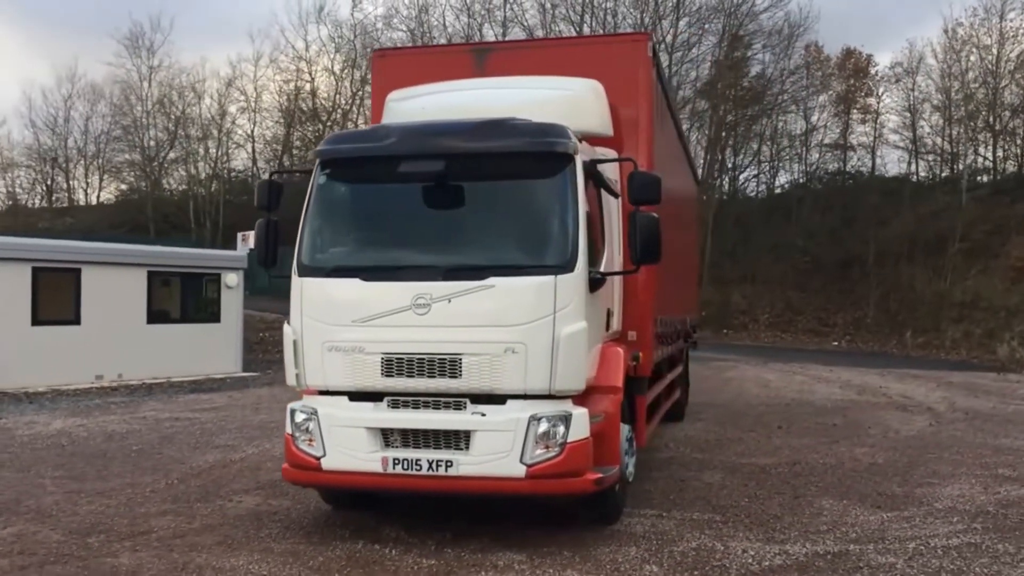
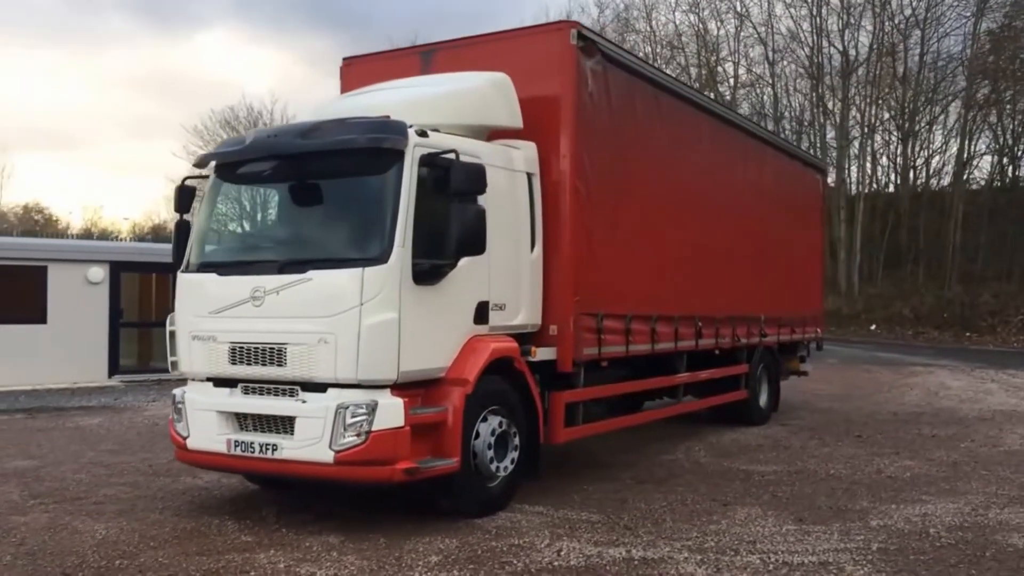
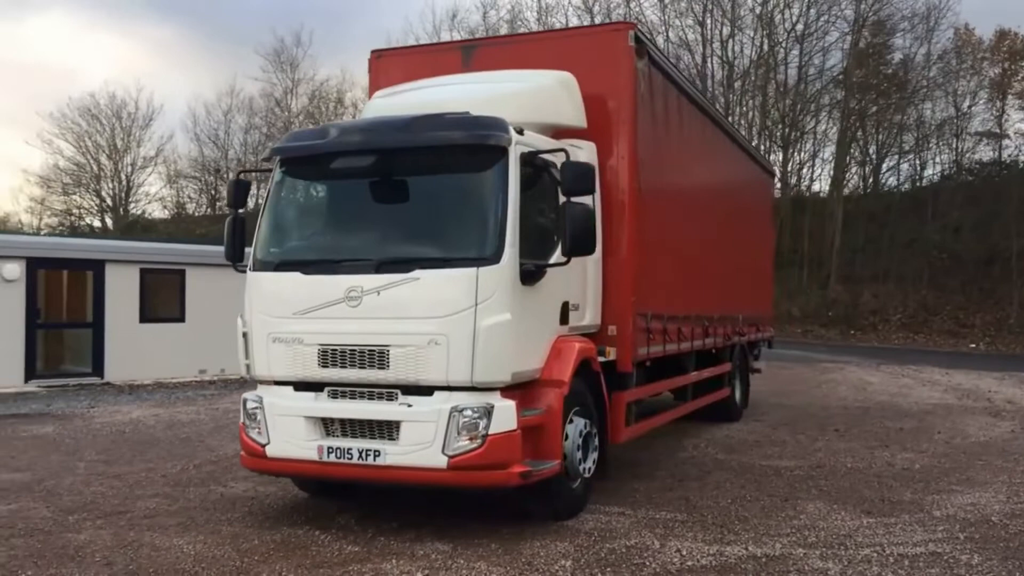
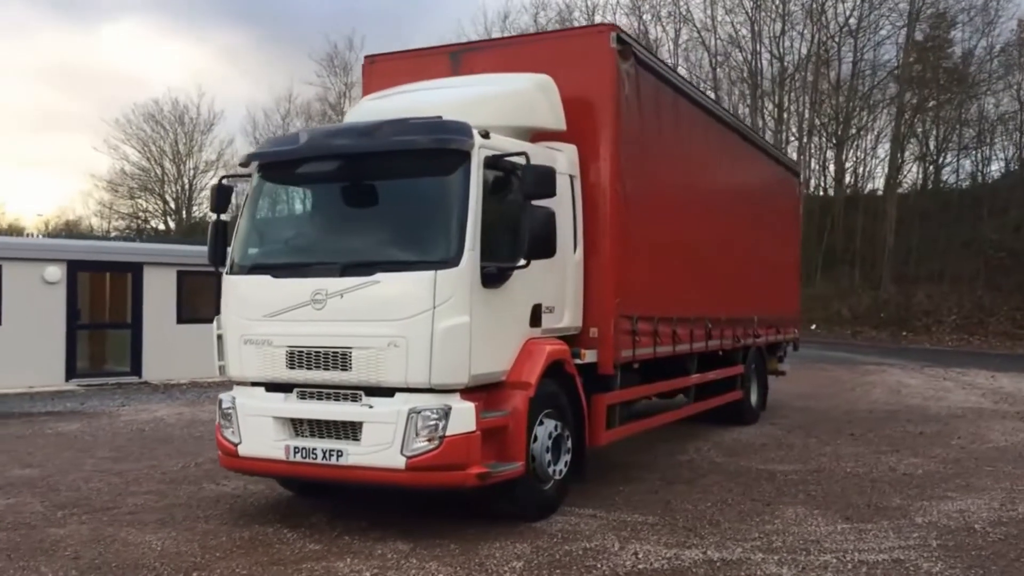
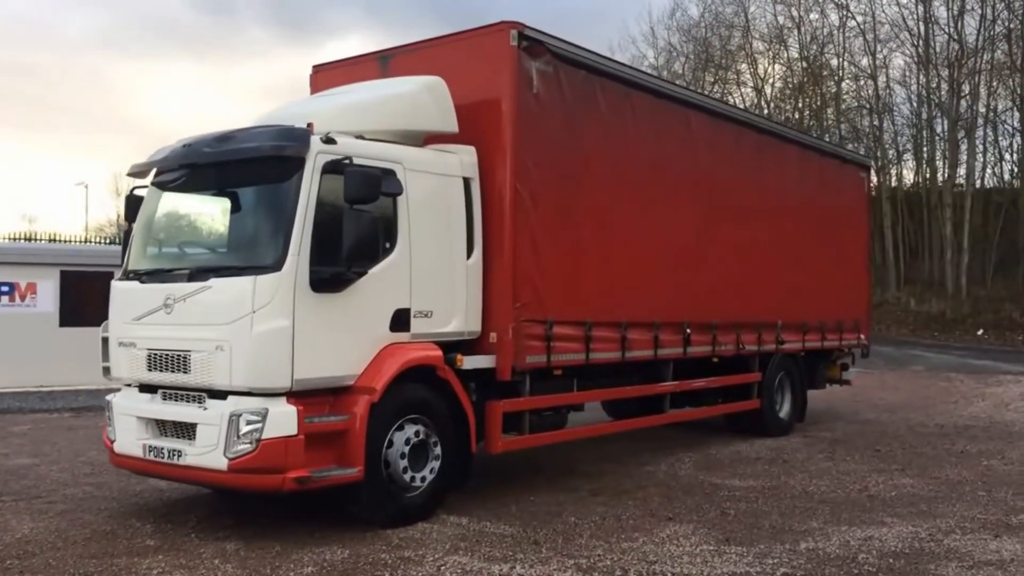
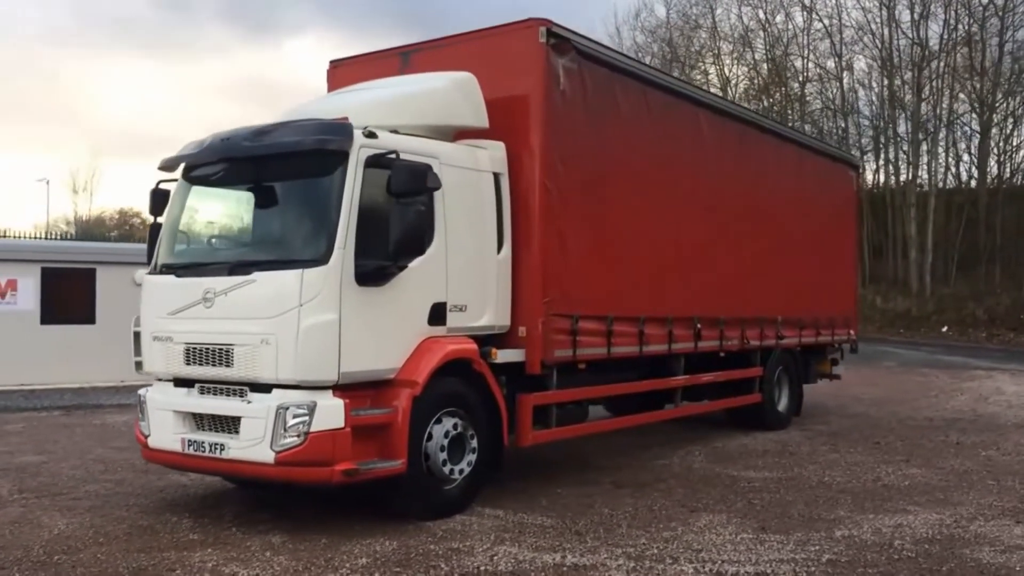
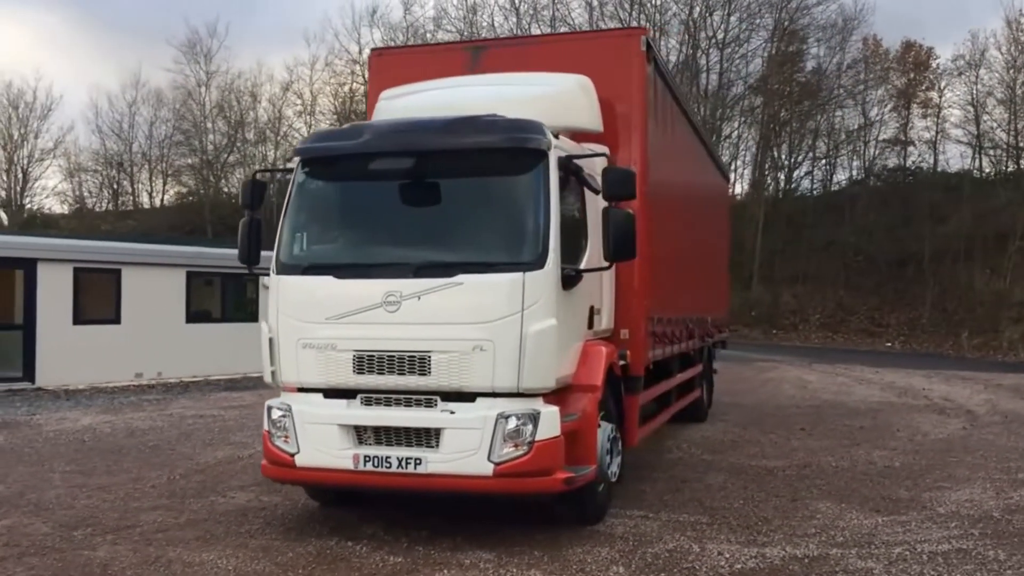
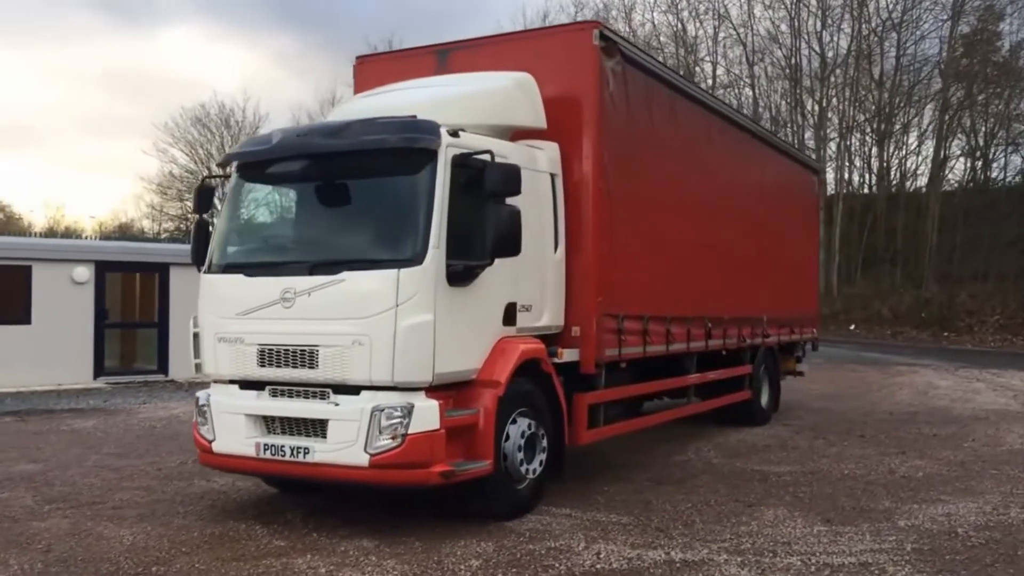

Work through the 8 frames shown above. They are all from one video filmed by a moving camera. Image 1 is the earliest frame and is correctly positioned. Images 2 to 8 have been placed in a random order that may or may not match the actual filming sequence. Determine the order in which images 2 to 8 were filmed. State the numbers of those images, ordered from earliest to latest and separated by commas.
7, 3, 4, 8, 2, 6, 5
